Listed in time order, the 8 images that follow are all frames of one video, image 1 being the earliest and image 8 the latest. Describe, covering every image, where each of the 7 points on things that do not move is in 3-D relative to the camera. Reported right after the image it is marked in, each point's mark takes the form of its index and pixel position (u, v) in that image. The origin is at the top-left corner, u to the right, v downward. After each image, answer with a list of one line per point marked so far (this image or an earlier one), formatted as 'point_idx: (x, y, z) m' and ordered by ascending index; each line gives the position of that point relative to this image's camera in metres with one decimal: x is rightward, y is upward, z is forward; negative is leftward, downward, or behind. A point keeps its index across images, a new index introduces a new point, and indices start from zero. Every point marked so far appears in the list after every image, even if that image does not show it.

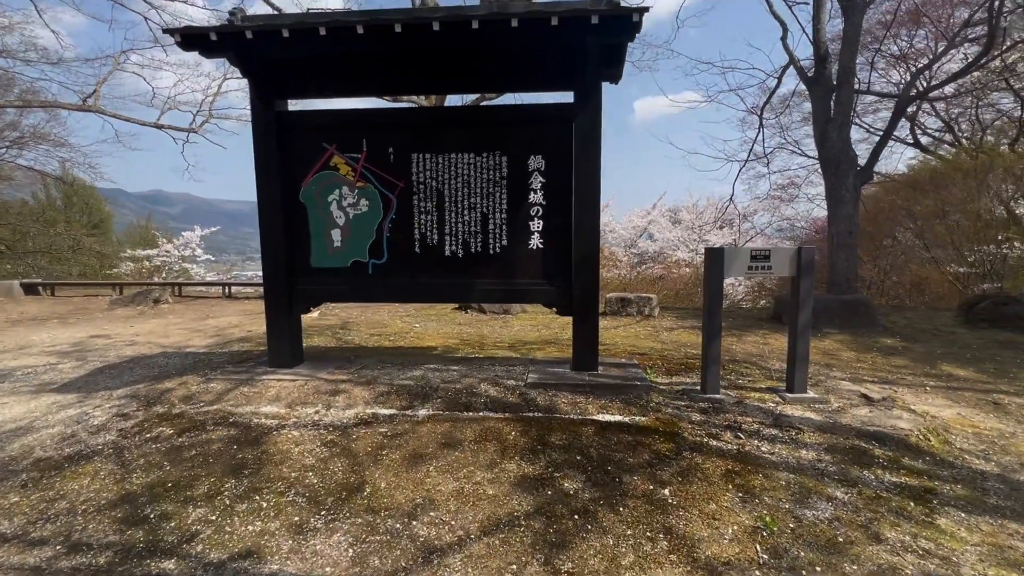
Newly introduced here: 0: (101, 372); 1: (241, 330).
0: (-5.7, -1.2, +6.8) m
1: (-5.2, -0.8, +9.4) m
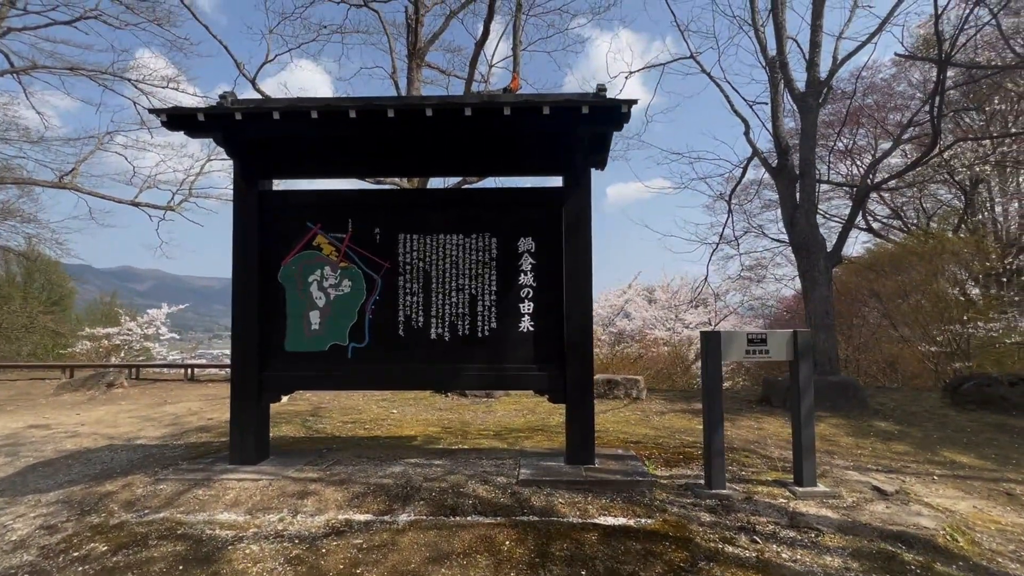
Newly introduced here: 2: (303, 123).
0: (-5.8, -2.2, +6.0) m
1: (-5.5, -2.3, +8.7) m
2: (-2.0, +1.6, +4.7) m
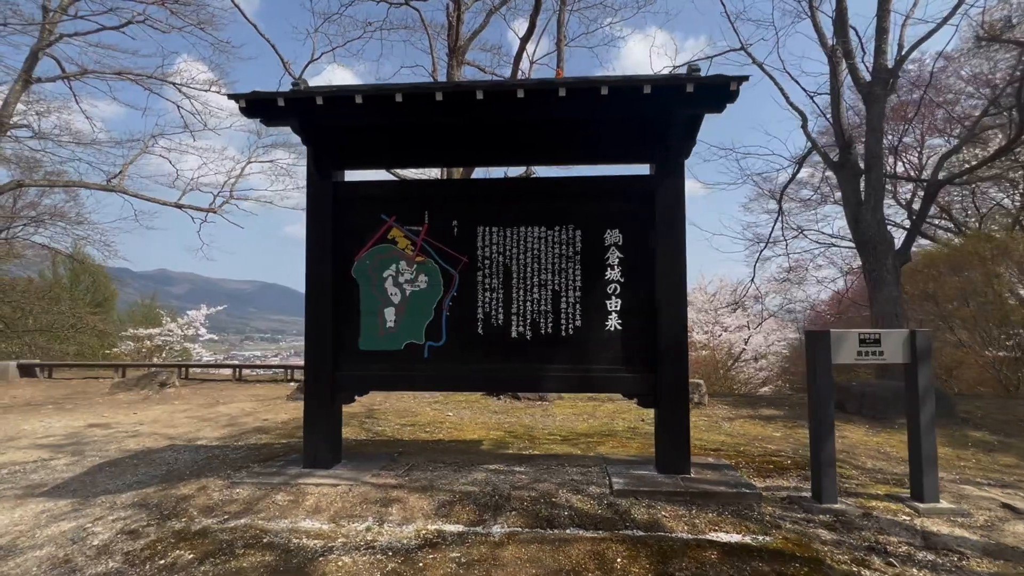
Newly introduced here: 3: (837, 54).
0: (-5.0, -2.2, +5.9) m
1: (-4.5, -2.3, +8.6) m
2: (-1.2, +1.6, +4.4) m
3: (+7.8, +5.6, +11.8) m
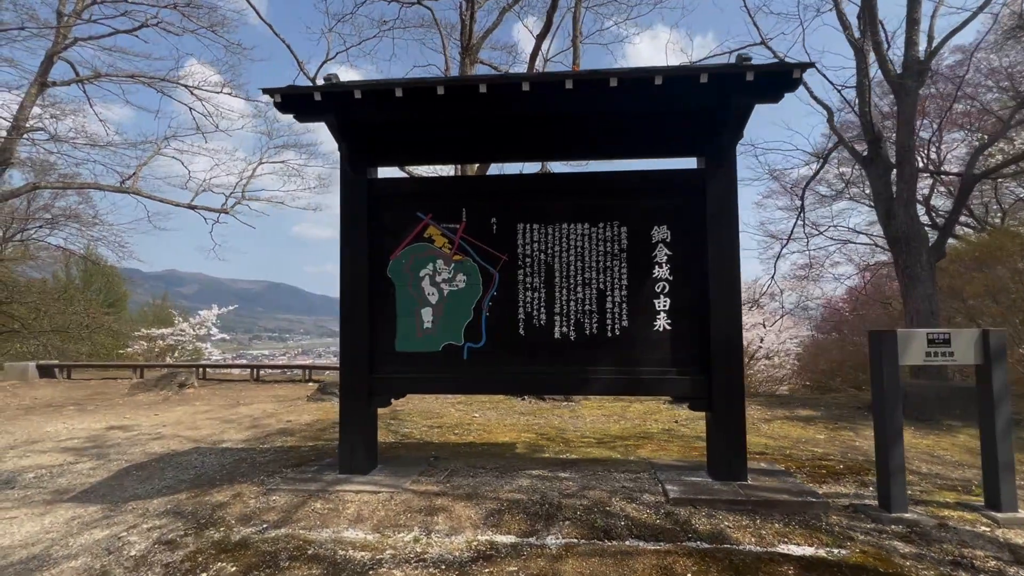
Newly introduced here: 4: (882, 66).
0: (-4.5, -2.2, +5.8) m
1: (-4.0, -2.3, +8.4) m
2: (-0.7, +1.6, +4.2) m
3: (+8.3, +5.7, +11.5) m
4: (+8.5, +5.1, +11.2) m
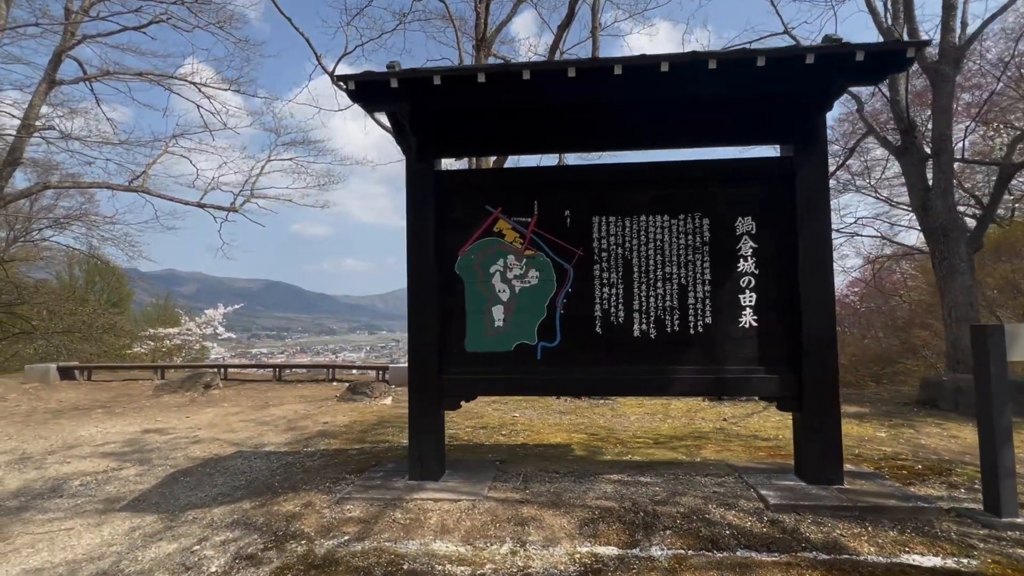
0: (-3.8, -2.2, +5.6) m
1: (-3.3, -2.2, +8.2) m
2: (-0.1, +1.7, +4.0) m
3: (+8.9, +5.8, +11.3) m
4: (+9.1, +5.3, +11.0) m
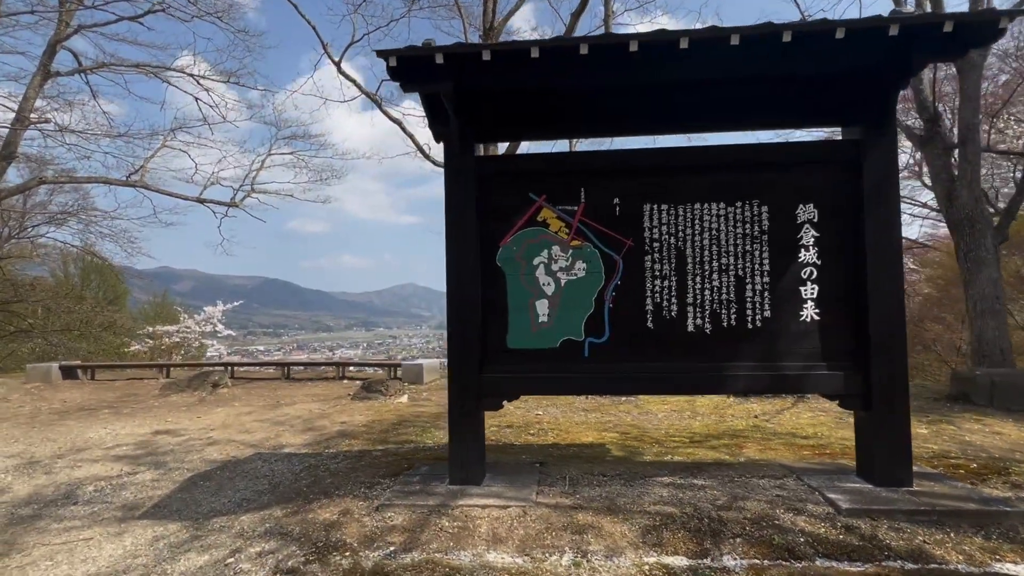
0: (-3.4, -2.1, +5.3) m
1: (-2.9, -2.2, +8.0) m
2: (+0.3, +1.7, +3.7) m
3: (+9.3, +6.0, +11.0) m
4: (+9.5, +5.4, +10.7) m
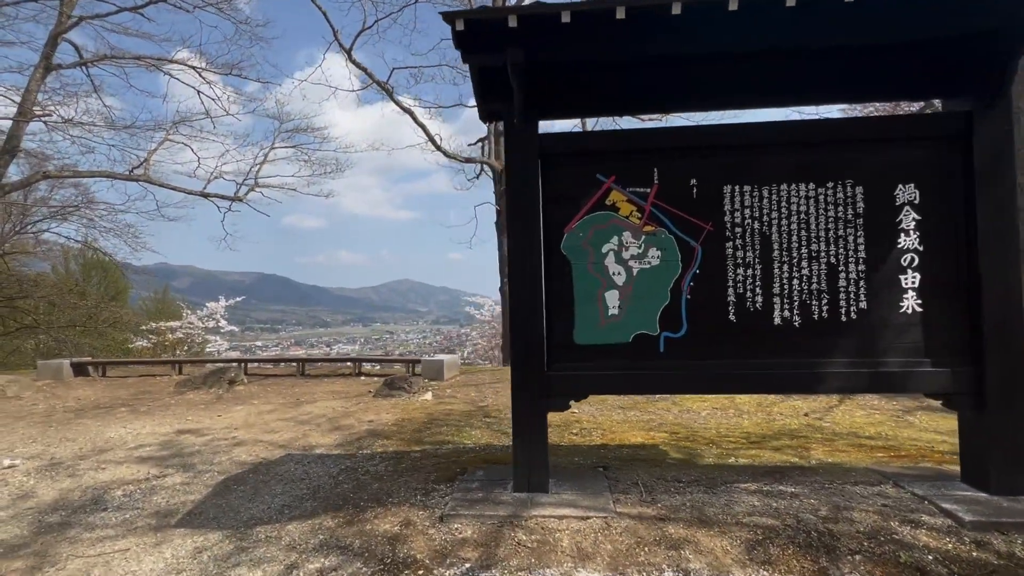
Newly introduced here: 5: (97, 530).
0: (-2.8, -2.0, +4.9) m
1: (-2.3, -2.0, +7.6) m
2: (+0.9, +1.8, +3.3) m
3: (+9.8, +6.1, +10.6) m
4: (+10.0, +5.5, +10.3) m
5: (-3.5, -2.1, +4.2) m
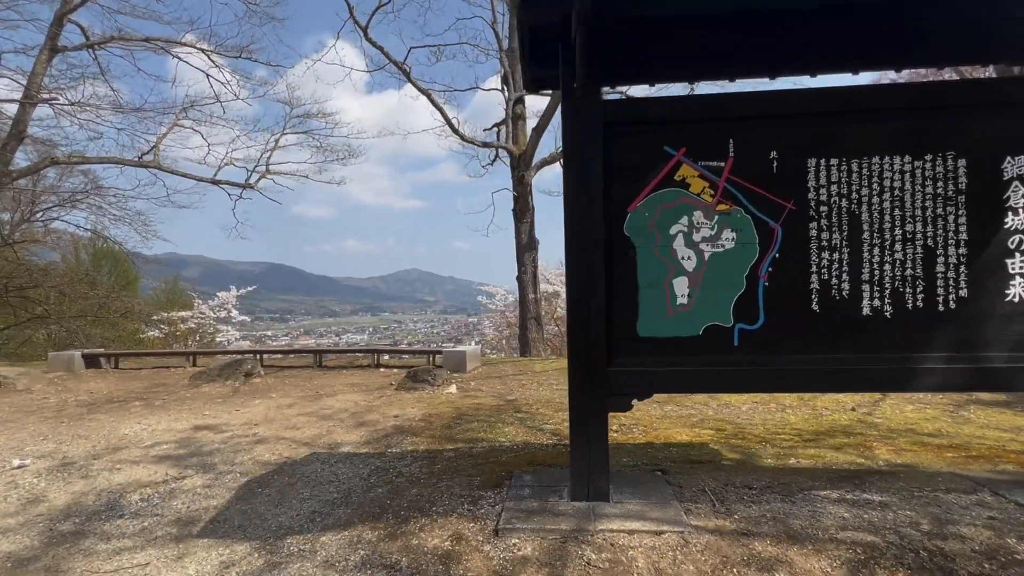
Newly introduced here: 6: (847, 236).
0: (-2.4, -2.0, +4.6) m
1: (-1.9, -1.9, +7.3) m
2: (+1.3, +1.9, +2.9) m
3: (+10.3, +6.4, +9.9) m
4: (+10.5, +5.8, +9.7) m
5: (-3.1, -2.0, +3.9) m
6: (+2.4, +0.4, +3.5) m
